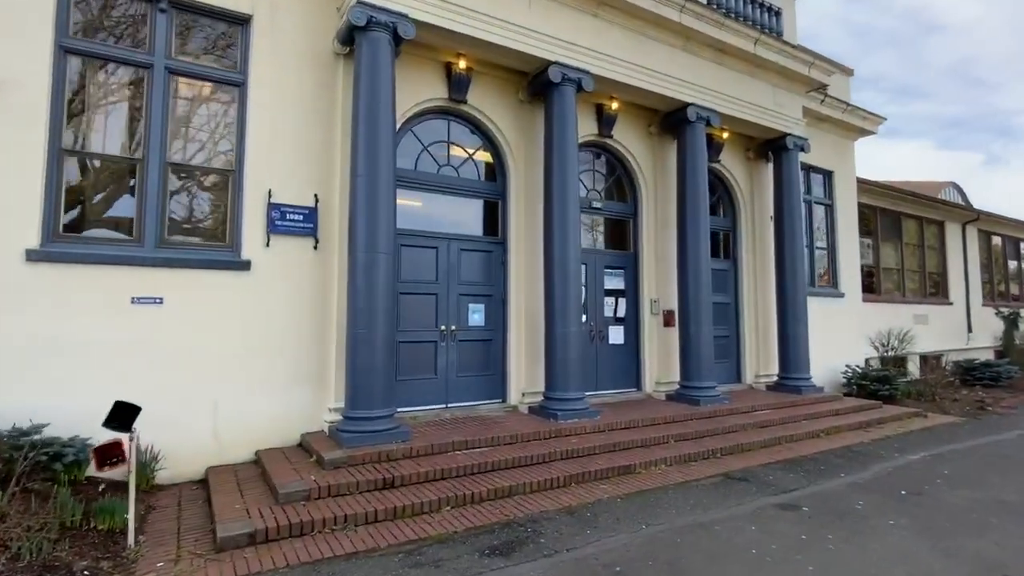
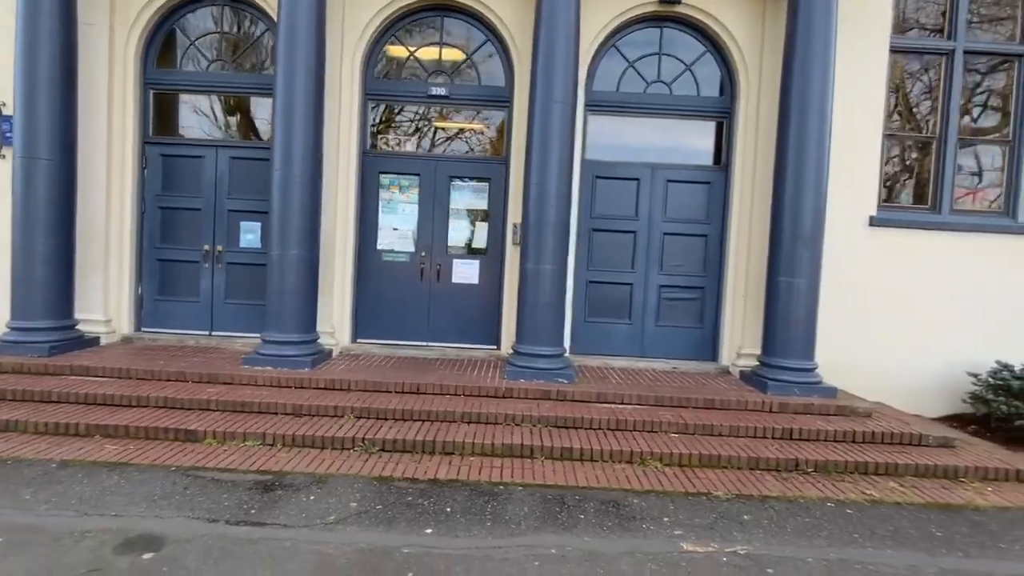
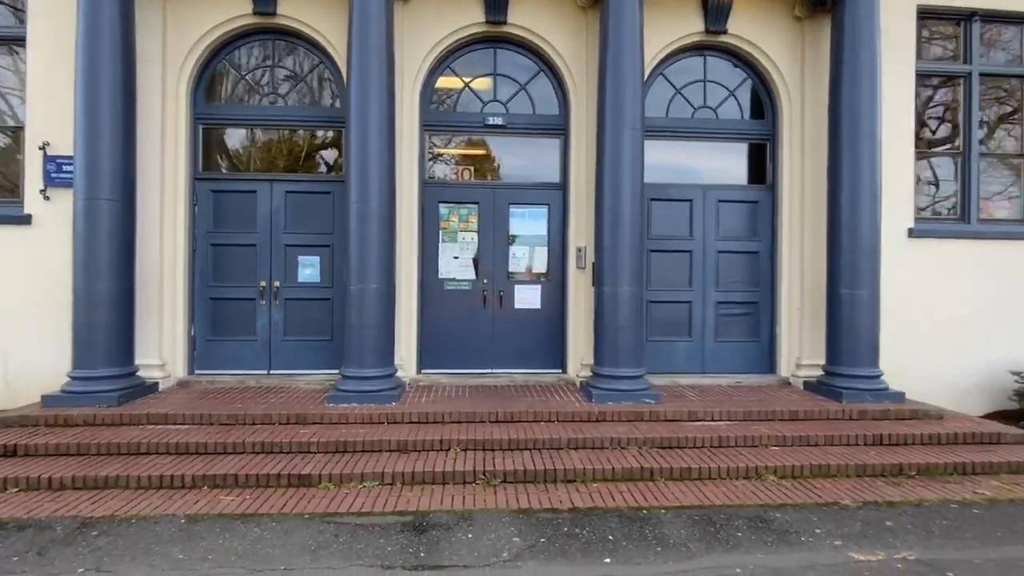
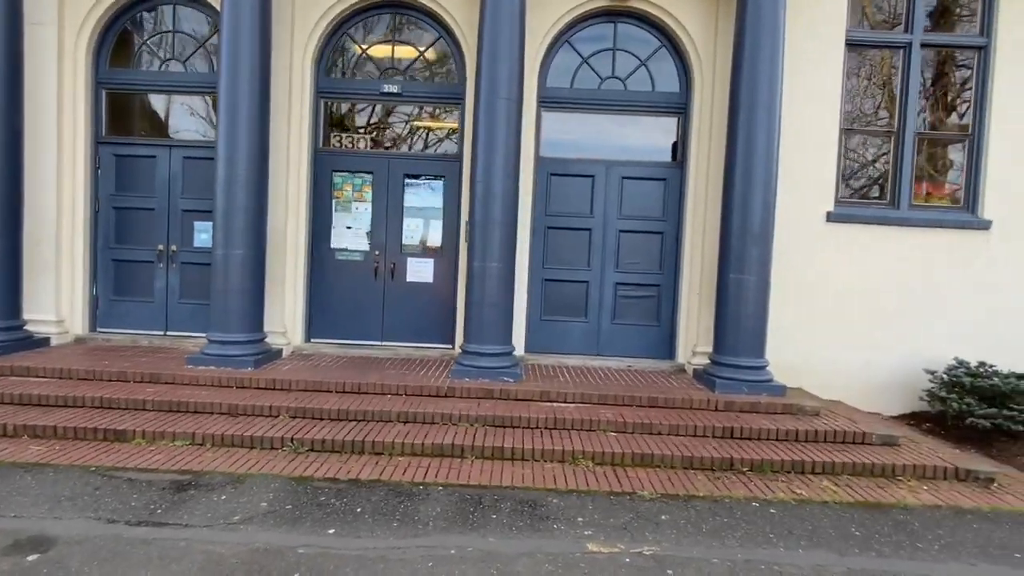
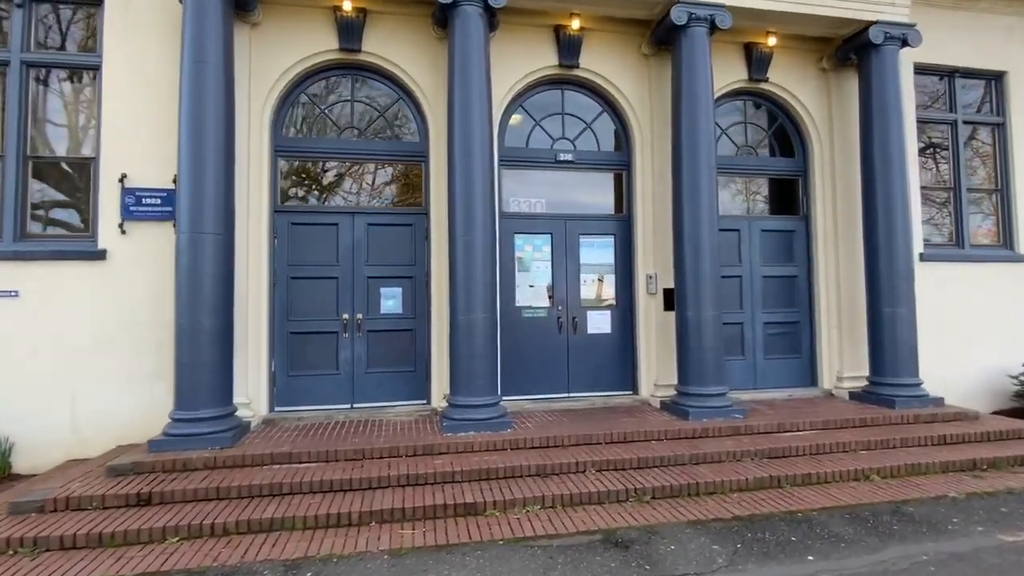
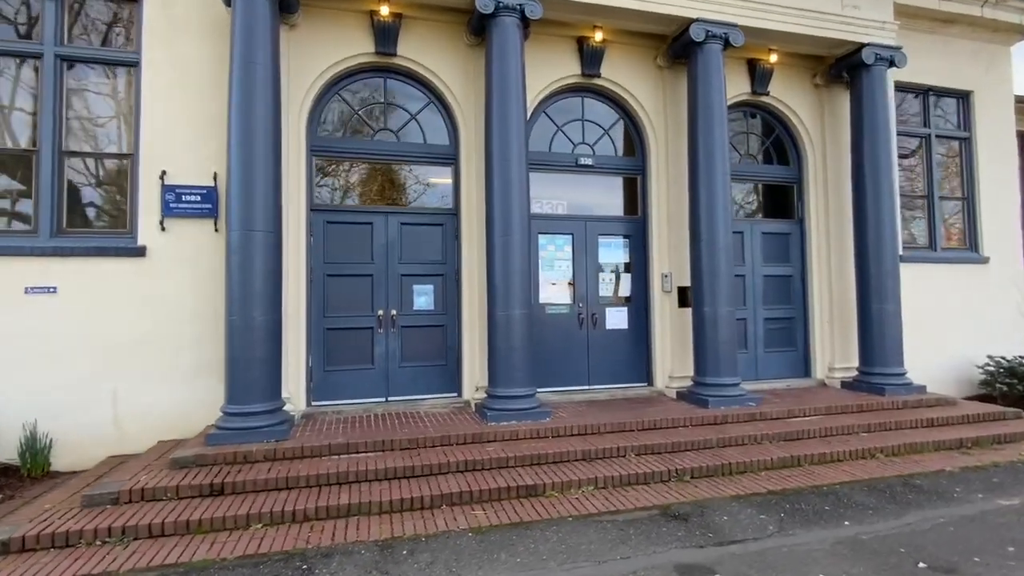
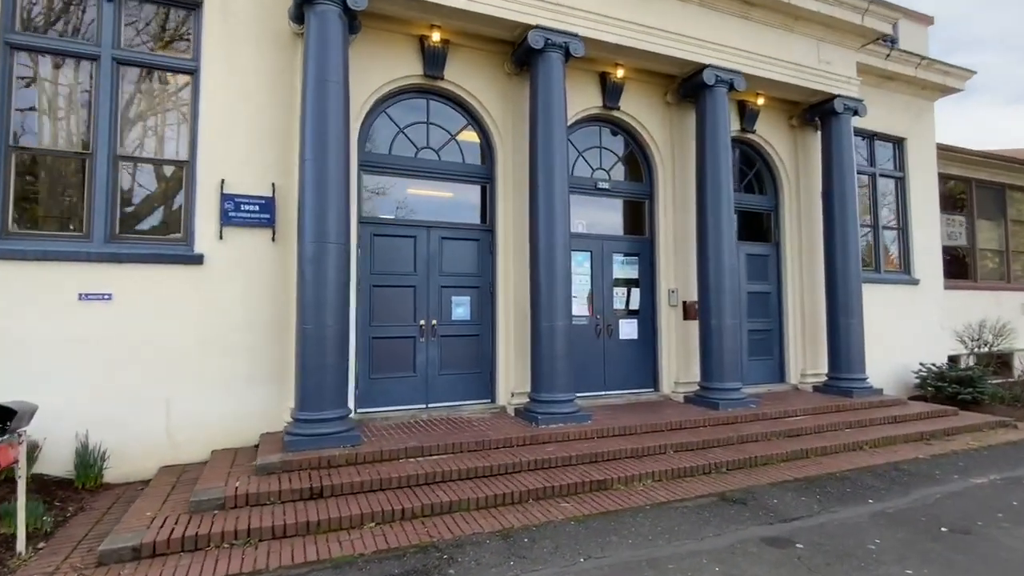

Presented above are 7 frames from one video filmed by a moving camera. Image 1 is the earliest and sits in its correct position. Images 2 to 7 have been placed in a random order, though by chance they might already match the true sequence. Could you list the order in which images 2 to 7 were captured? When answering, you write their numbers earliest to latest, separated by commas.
7, 6, 5, 3, 2, 4
